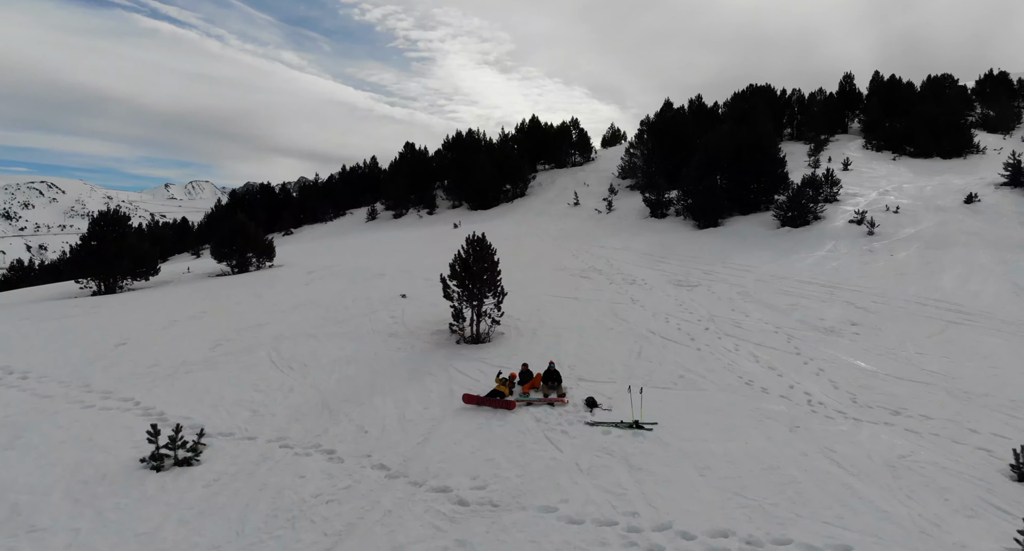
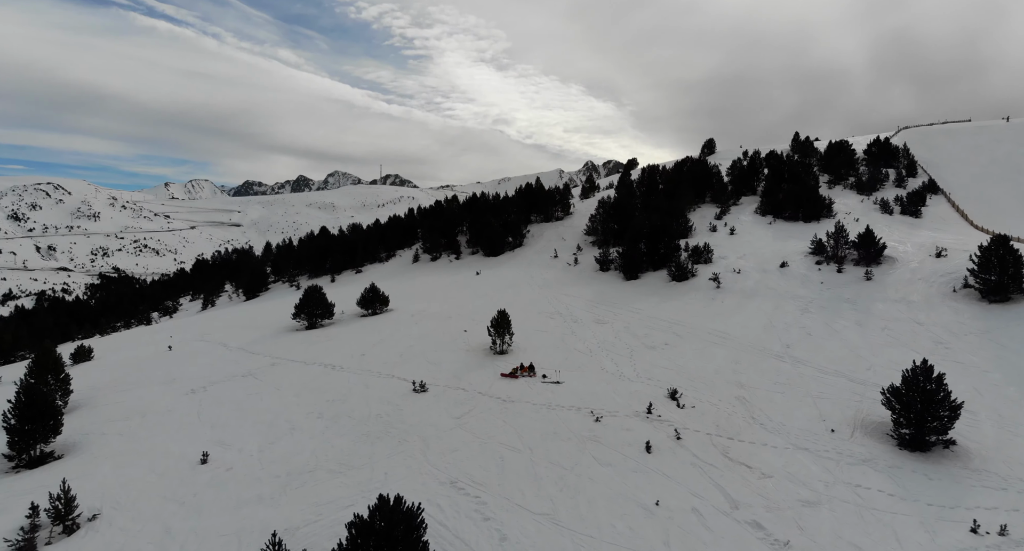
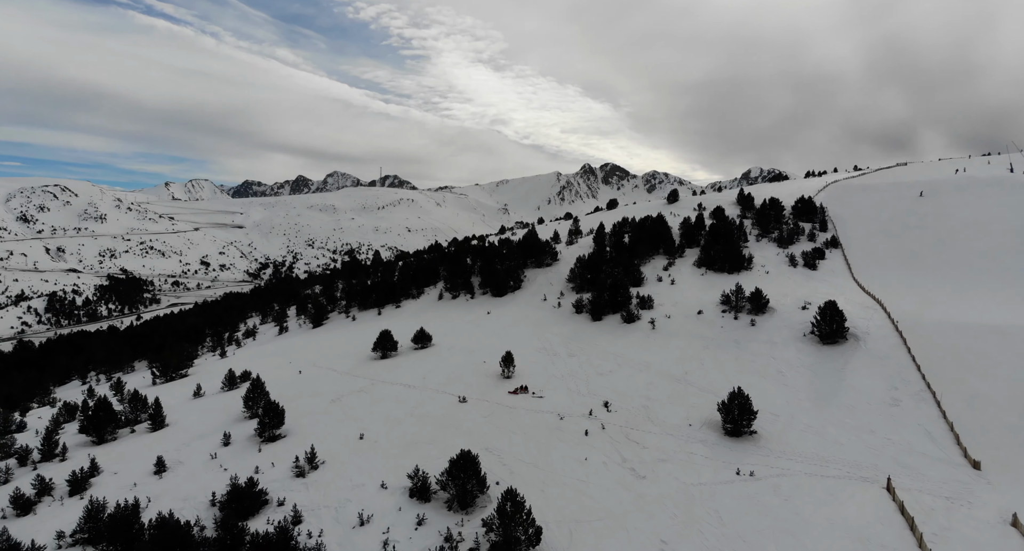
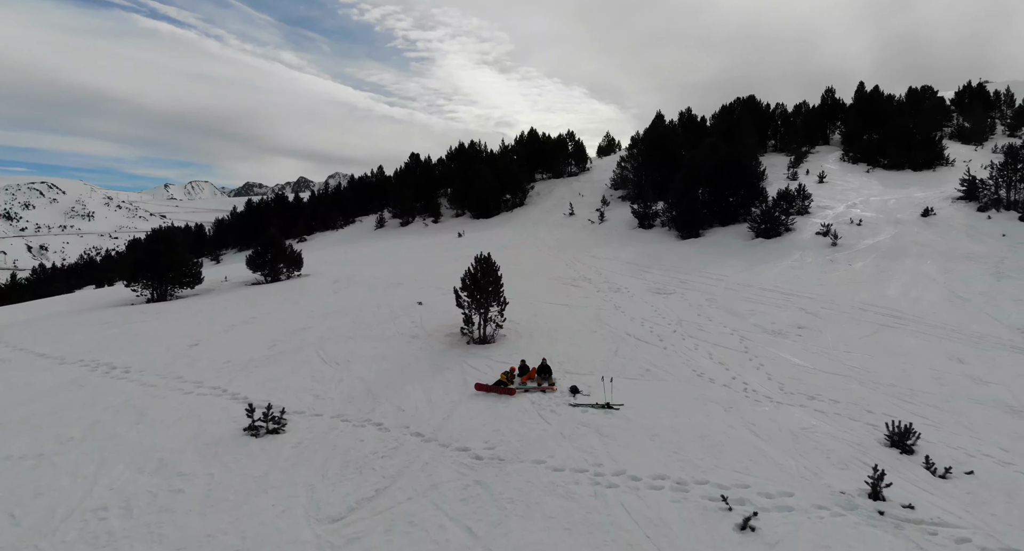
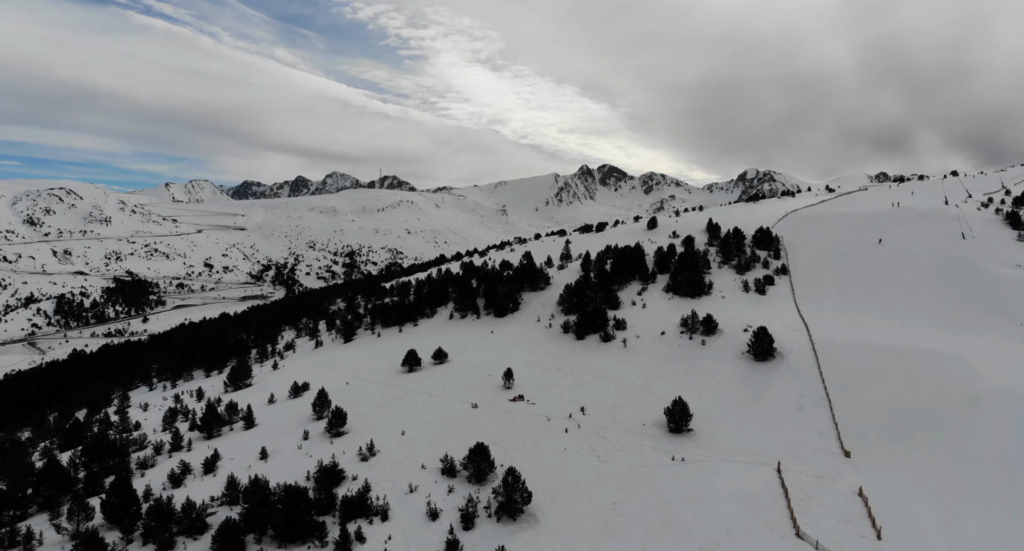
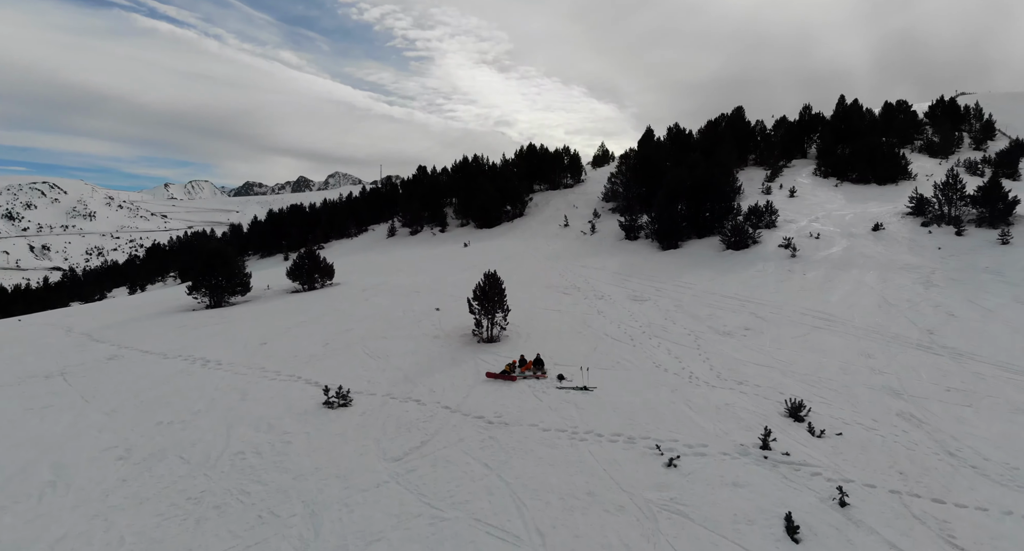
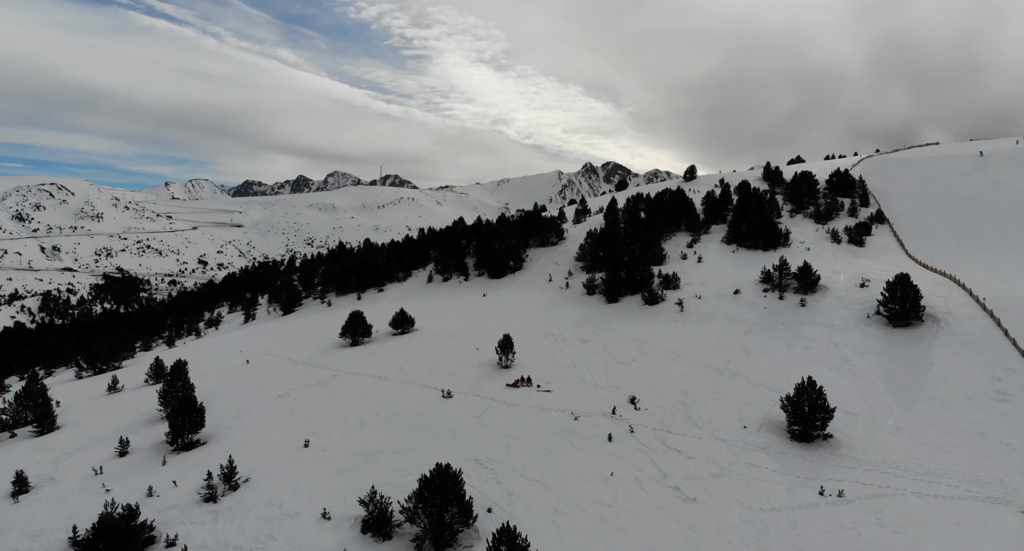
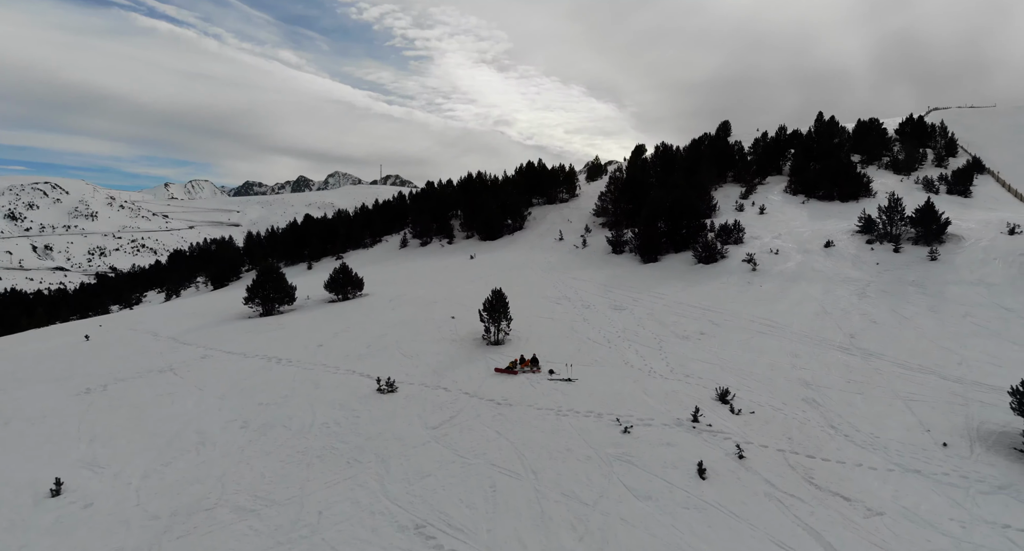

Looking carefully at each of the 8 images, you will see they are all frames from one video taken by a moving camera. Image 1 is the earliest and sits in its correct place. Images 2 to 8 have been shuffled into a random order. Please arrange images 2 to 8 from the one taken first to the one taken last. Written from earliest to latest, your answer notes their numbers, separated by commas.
4, 6, 8, 2, 7, 3, 5
